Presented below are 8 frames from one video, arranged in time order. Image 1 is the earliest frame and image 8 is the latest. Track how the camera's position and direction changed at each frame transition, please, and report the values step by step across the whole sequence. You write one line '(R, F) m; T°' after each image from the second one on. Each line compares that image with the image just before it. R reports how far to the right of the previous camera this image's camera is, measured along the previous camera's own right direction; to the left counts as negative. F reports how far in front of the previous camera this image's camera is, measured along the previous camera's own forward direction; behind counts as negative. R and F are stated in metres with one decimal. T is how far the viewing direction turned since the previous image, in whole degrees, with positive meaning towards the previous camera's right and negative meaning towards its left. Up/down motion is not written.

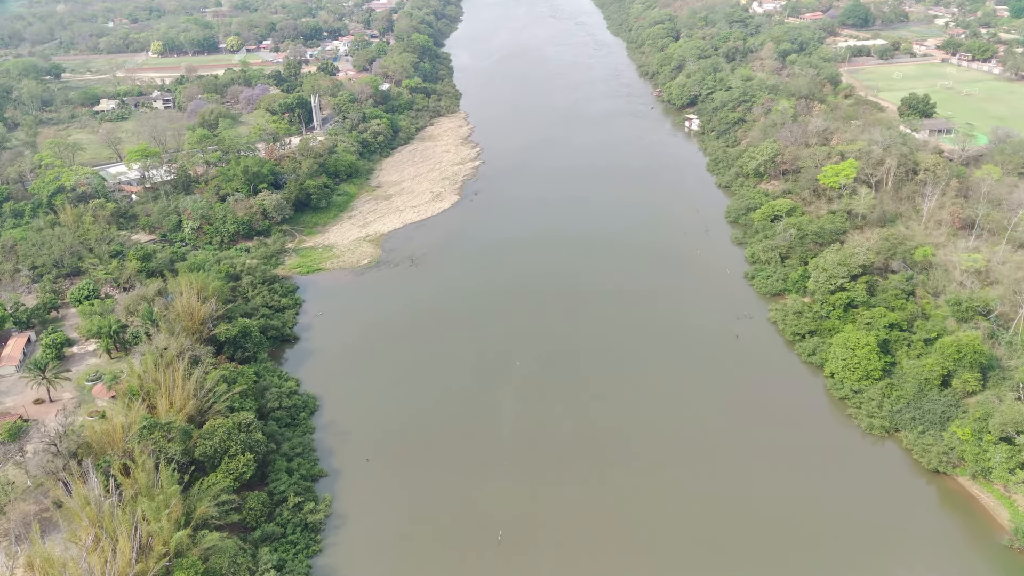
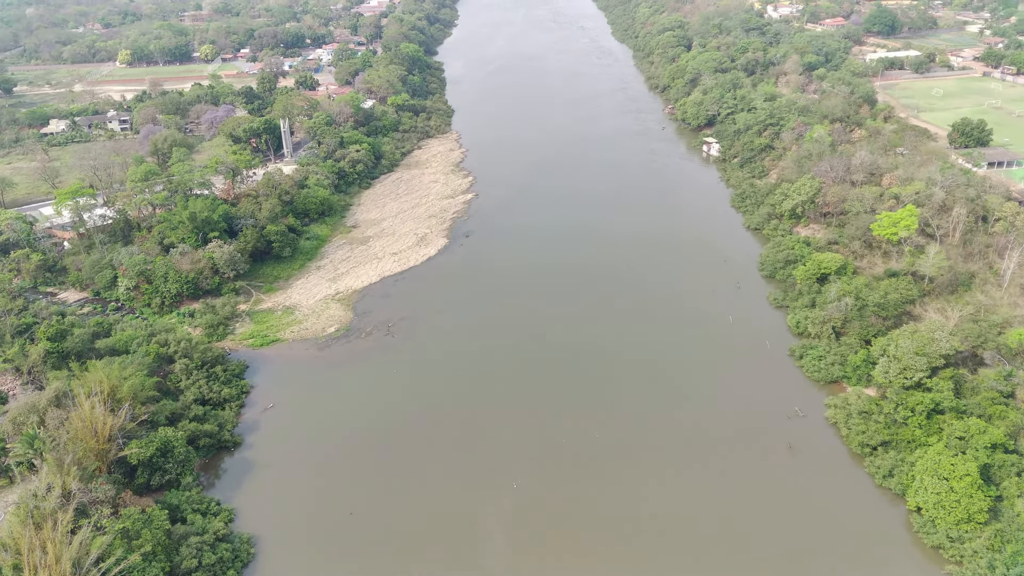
(+0.1, +4.1) m; 0°
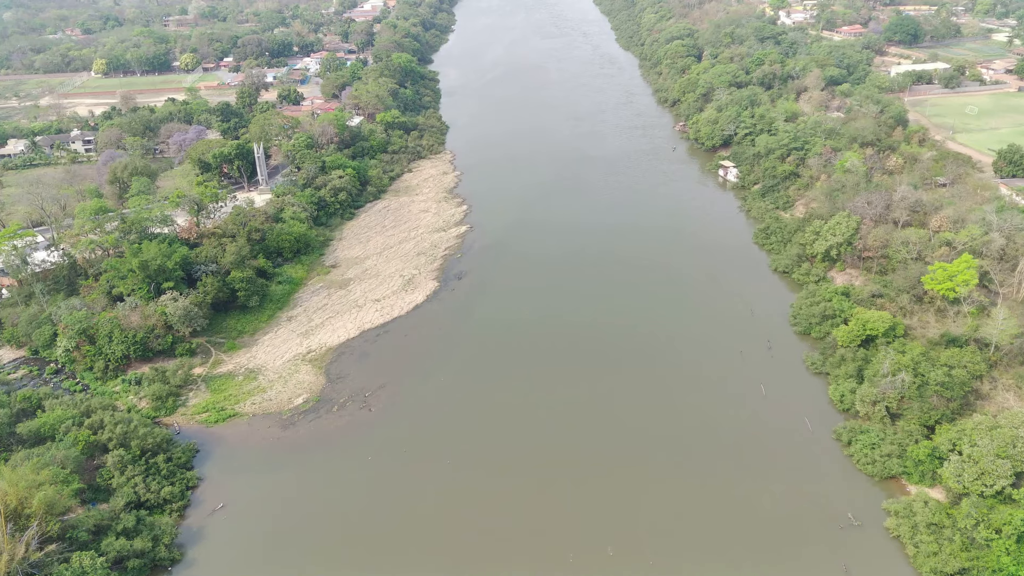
(+0.1, +2.9) m; 0°
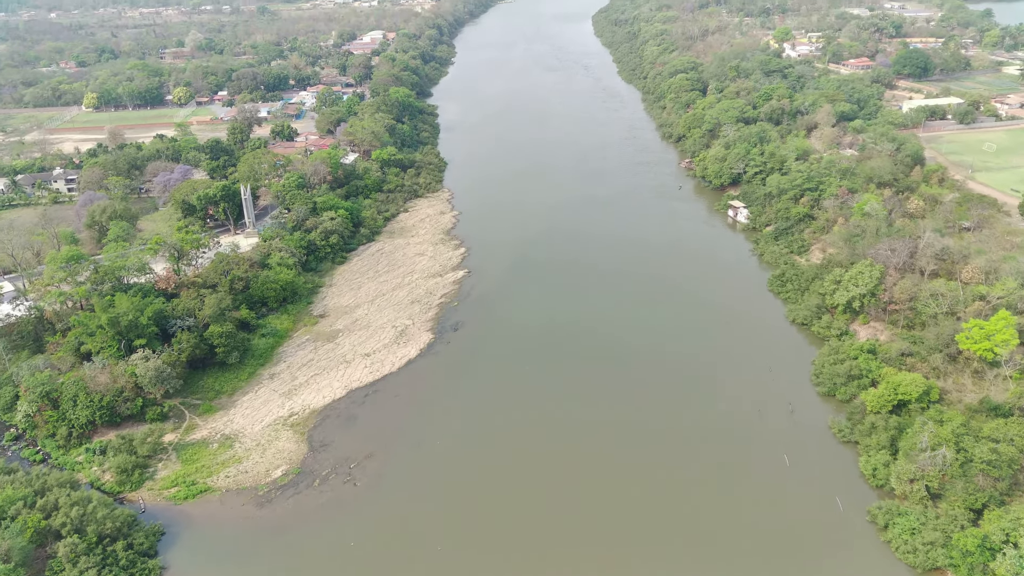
(0.0, +1.5) m; 0°
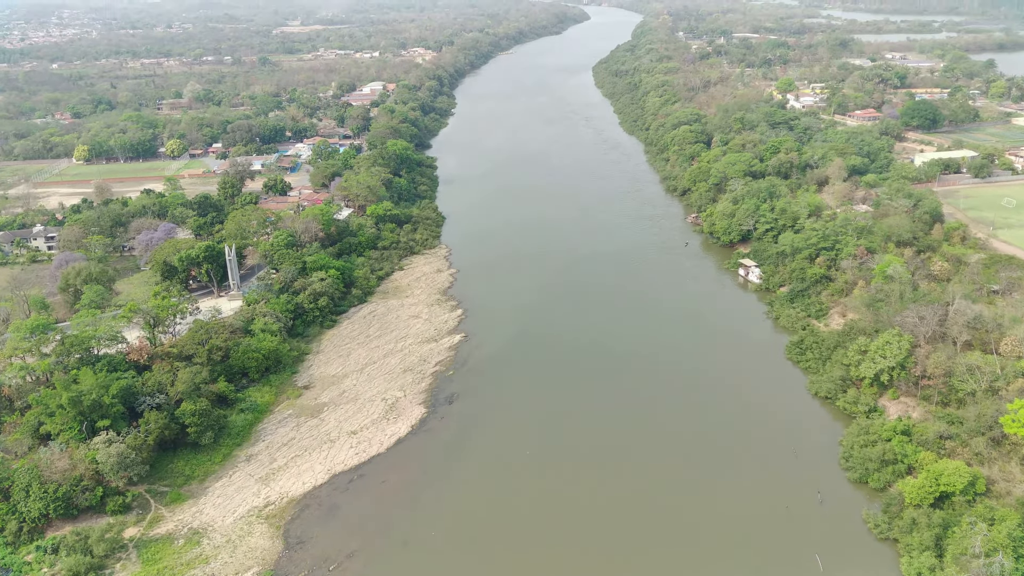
(0.0, +1.5) m; 0°
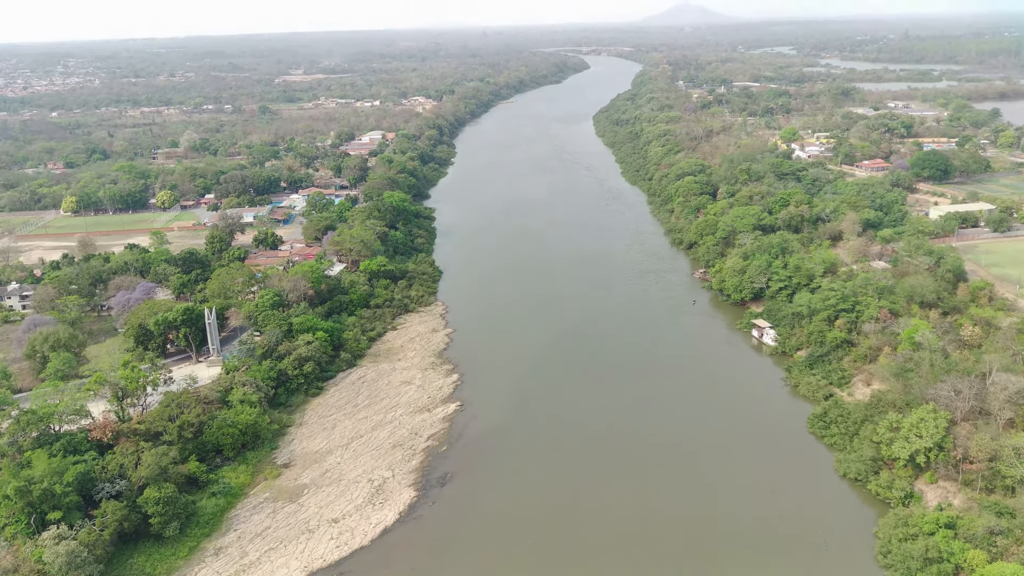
(0.0, +1.6) m; 0°
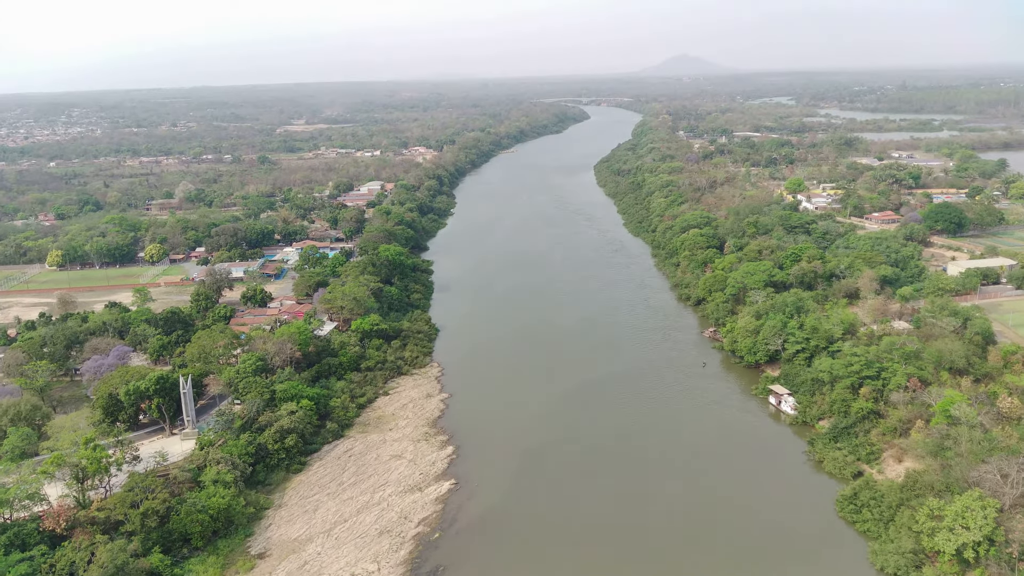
(0.0, +1.6) m; 0°
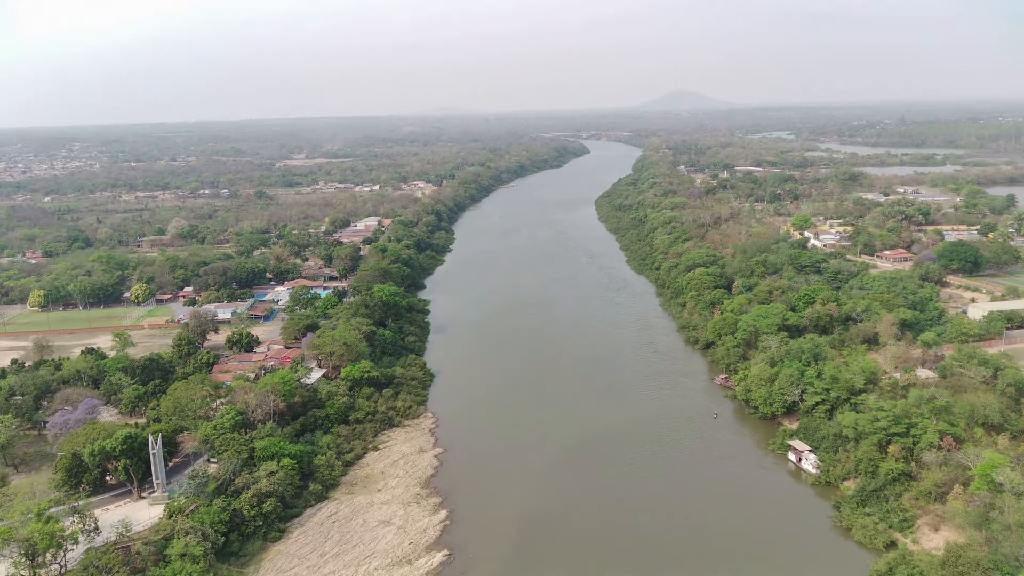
(0.0, +1.6) m; 0°
